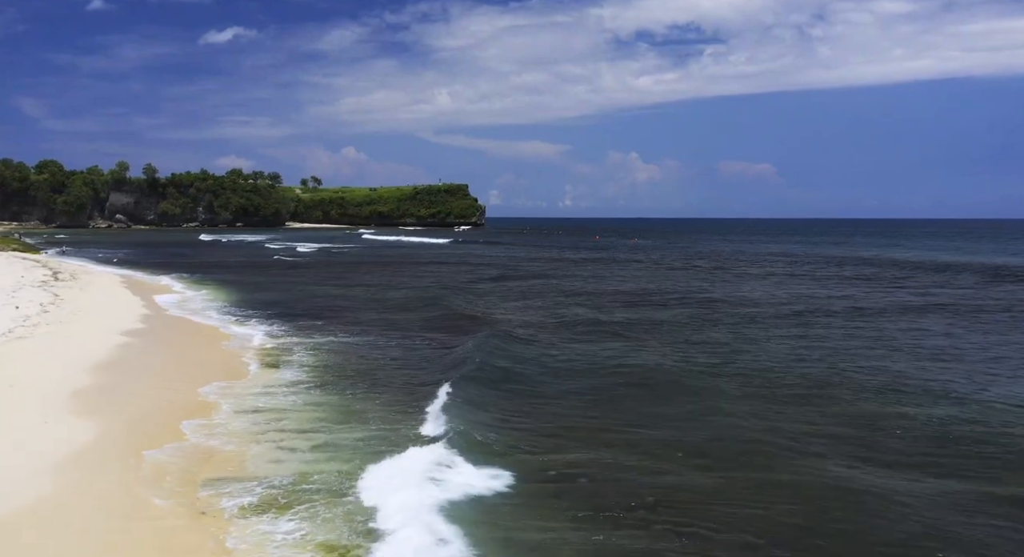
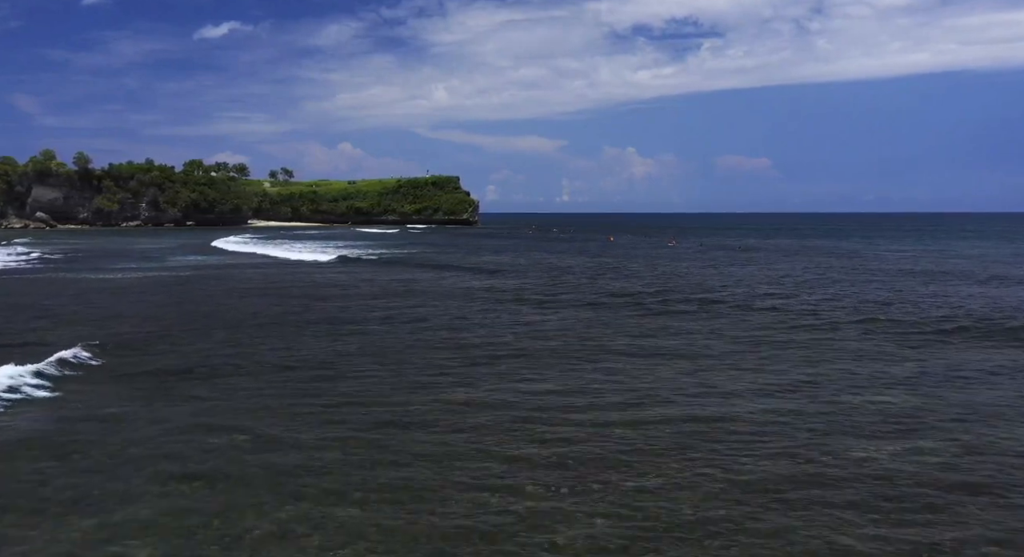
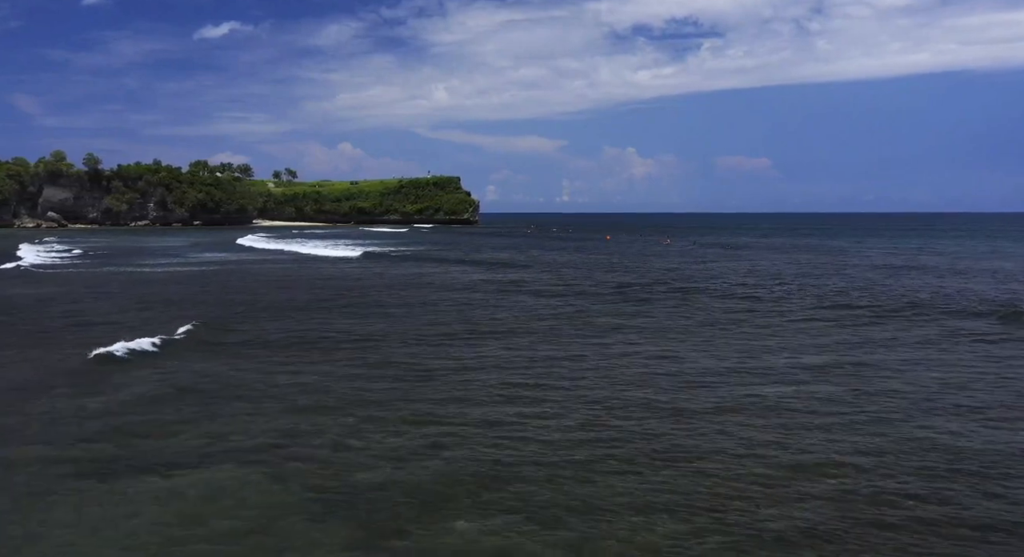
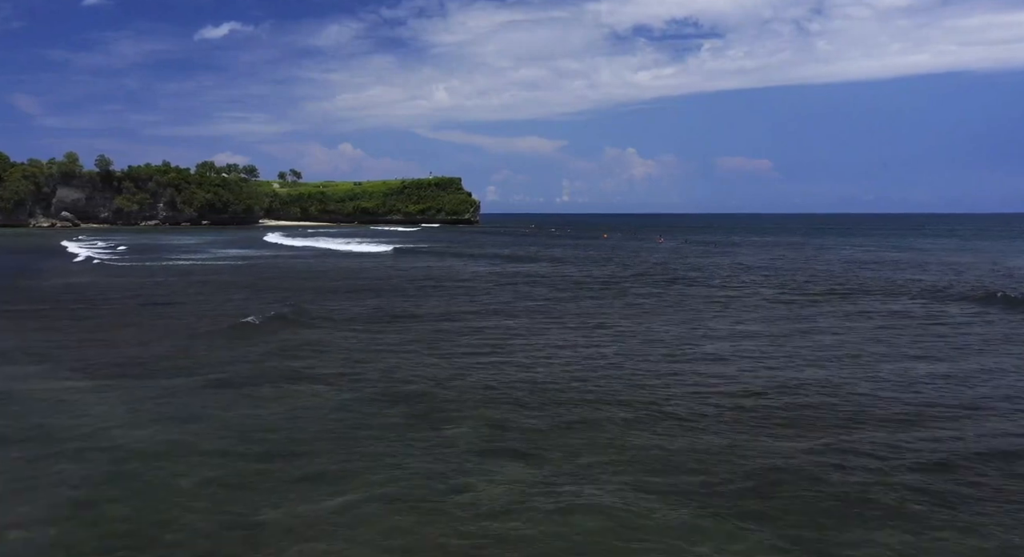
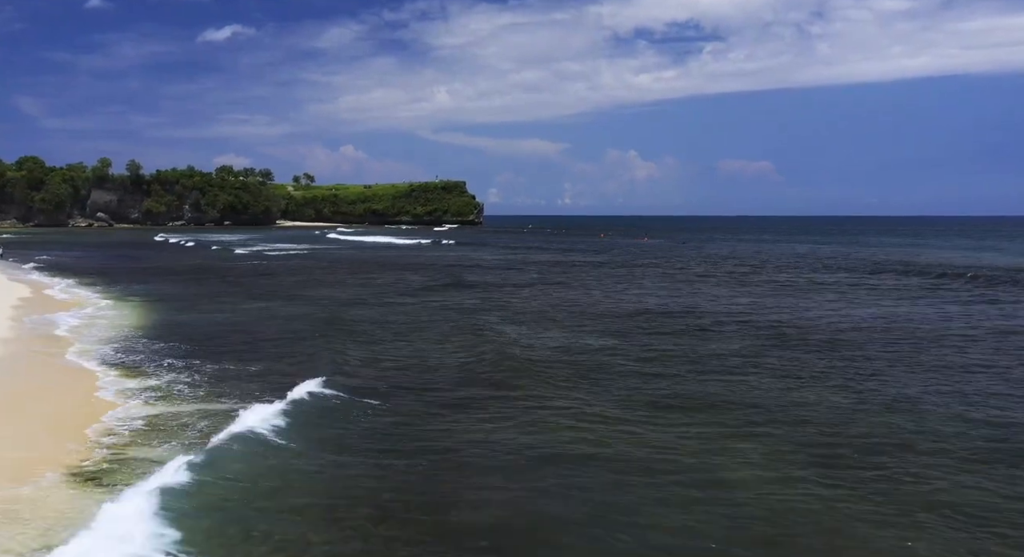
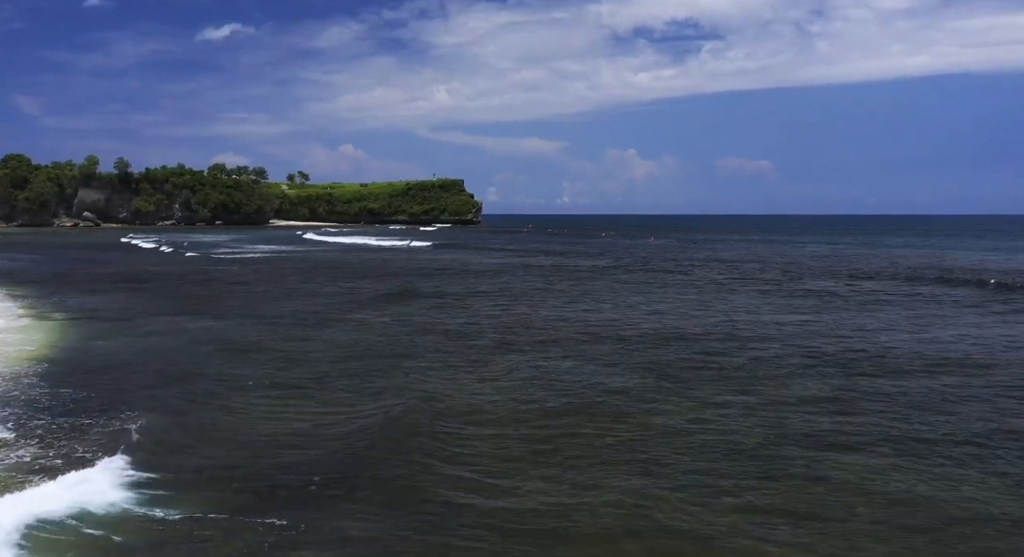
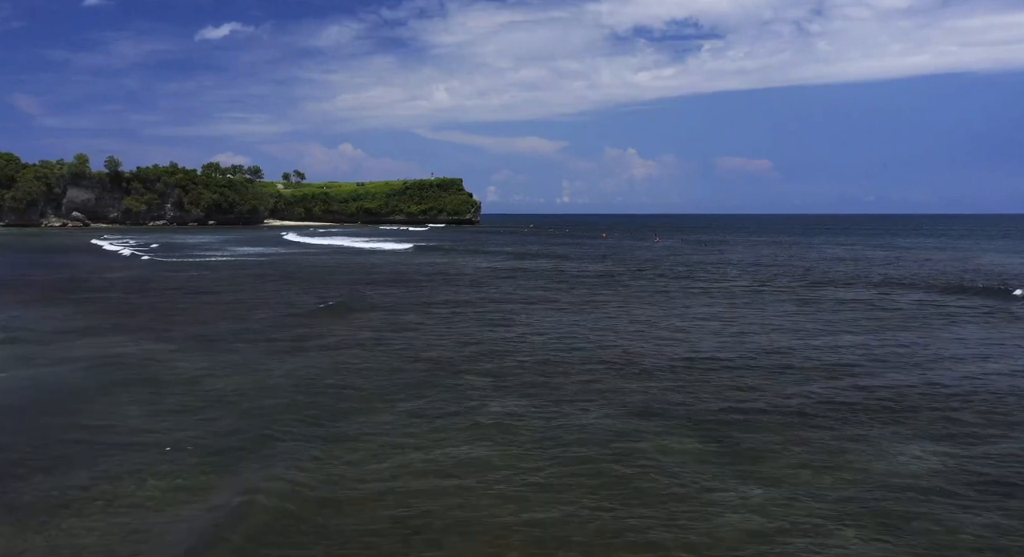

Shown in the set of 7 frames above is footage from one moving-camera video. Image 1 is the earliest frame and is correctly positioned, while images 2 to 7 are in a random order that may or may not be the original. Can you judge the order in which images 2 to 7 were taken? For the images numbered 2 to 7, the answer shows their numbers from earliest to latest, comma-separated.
5, 6, 7, 4, 3, 2
